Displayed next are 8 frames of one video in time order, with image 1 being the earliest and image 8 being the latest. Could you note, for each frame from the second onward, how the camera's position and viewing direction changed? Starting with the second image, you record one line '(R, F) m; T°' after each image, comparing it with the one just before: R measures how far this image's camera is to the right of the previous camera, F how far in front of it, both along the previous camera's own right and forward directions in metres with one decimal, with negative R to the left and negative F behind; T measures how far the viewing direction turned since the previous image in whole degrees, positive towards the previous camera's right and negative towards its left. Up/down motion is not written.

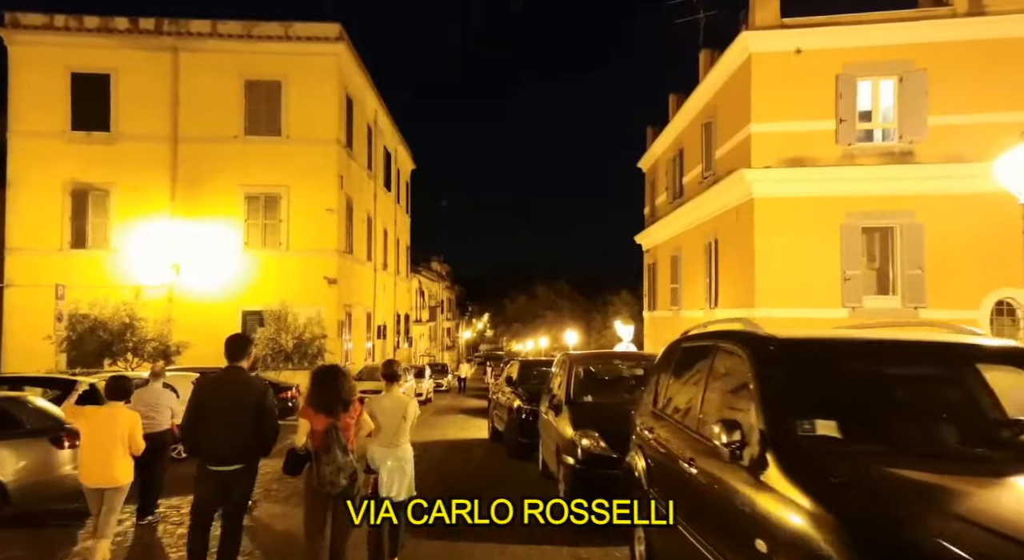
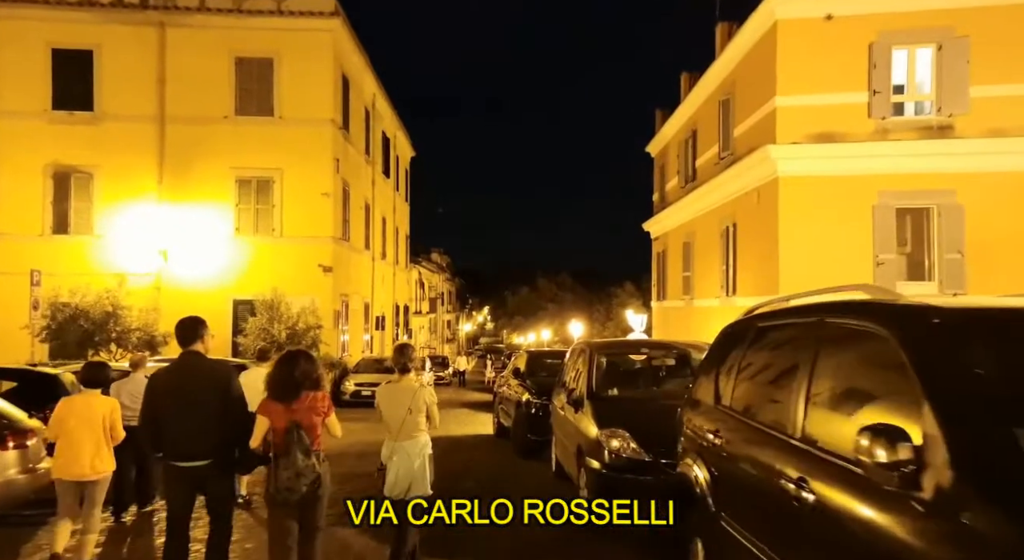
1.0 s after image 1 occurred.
(-0.1, +1.0) m; 0°
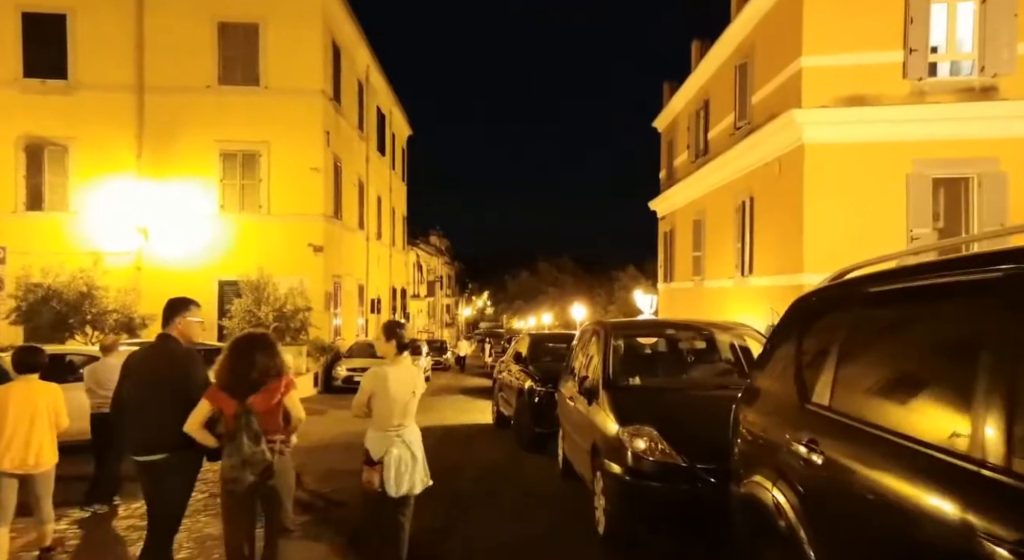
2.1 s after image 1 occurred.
(0.0, +1.1) m; 0°
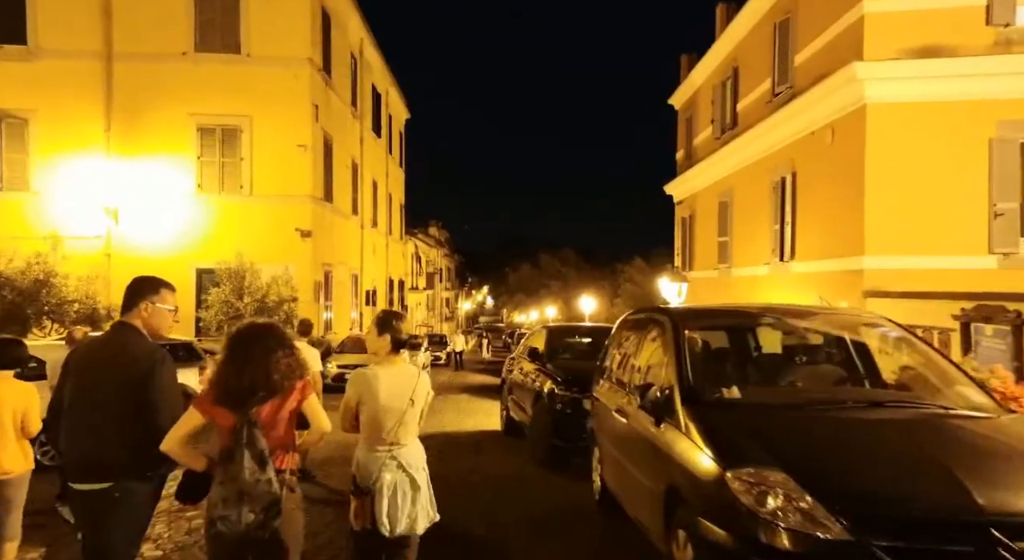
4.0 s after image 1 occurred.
(-0.2, +1.8) m; 0°
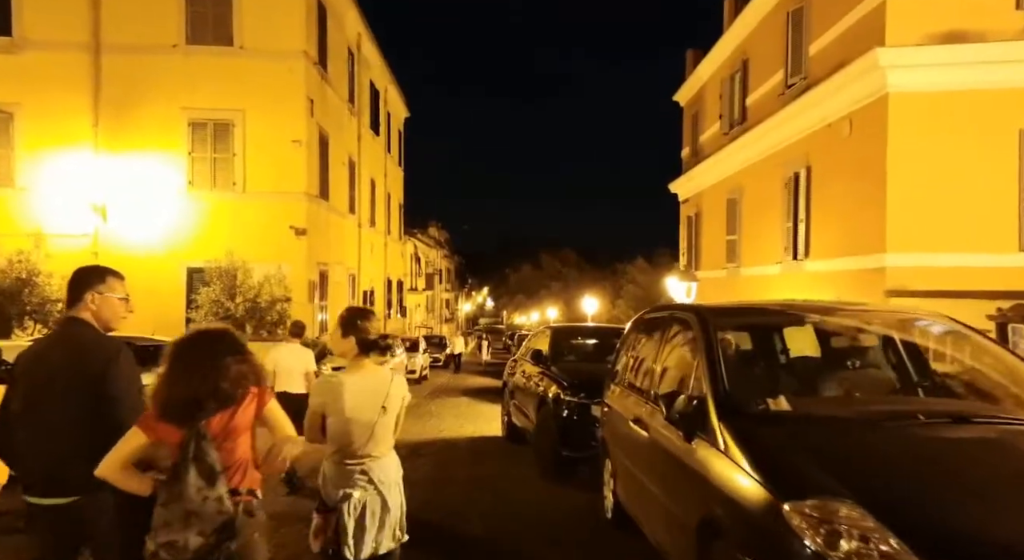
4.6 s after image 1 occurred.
(0.0, +0.6) m; 0°
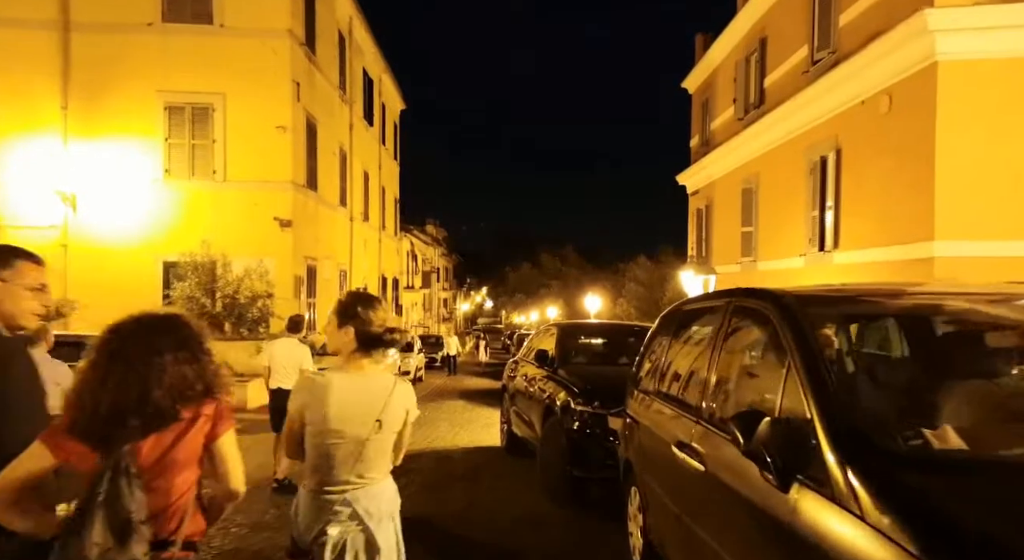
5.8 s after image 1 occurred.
(0.0, +1.2) m; 0°
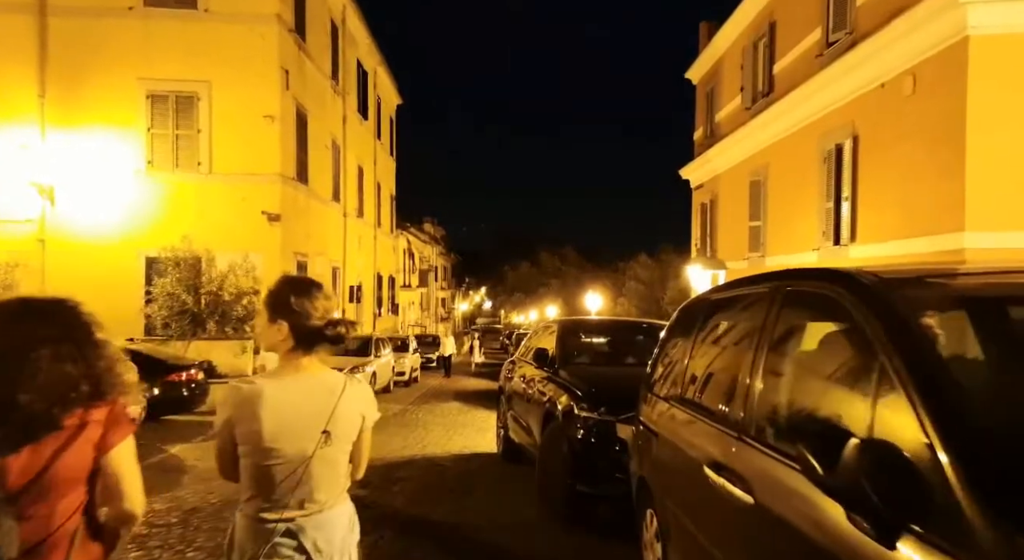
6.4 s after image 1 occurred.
(0.0, +0.7) m; 0°
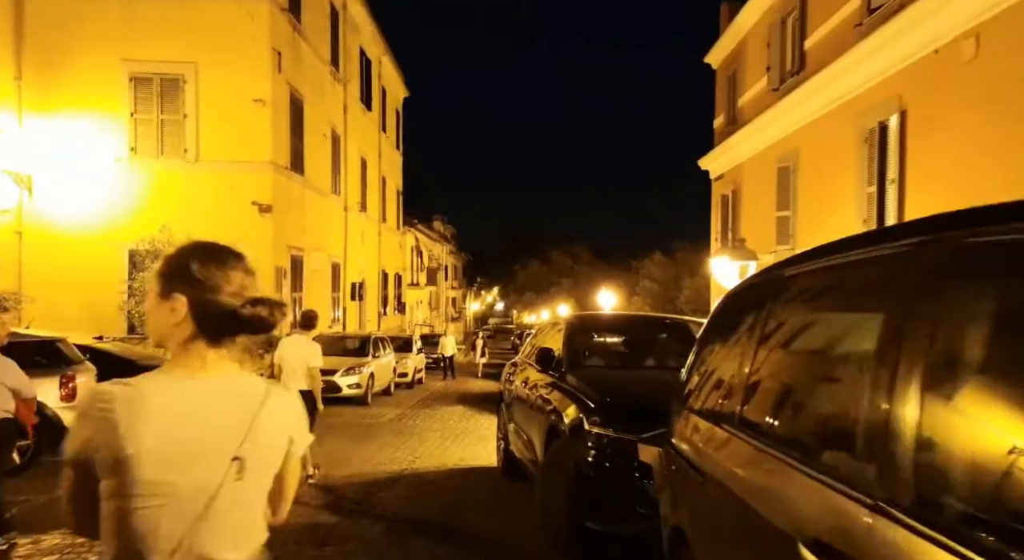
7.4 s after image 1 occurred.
(+0.1, +1.1) m; -1°
